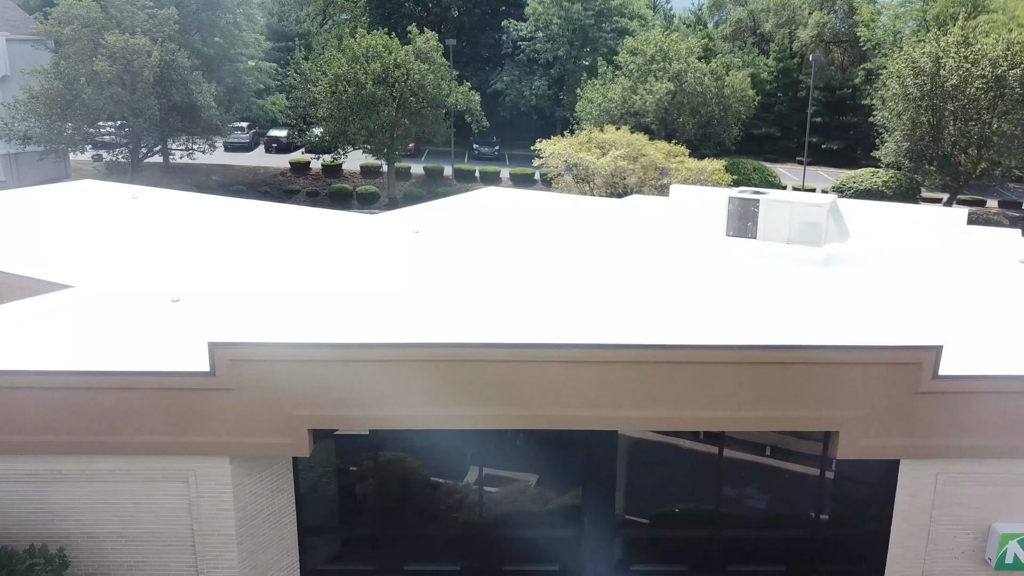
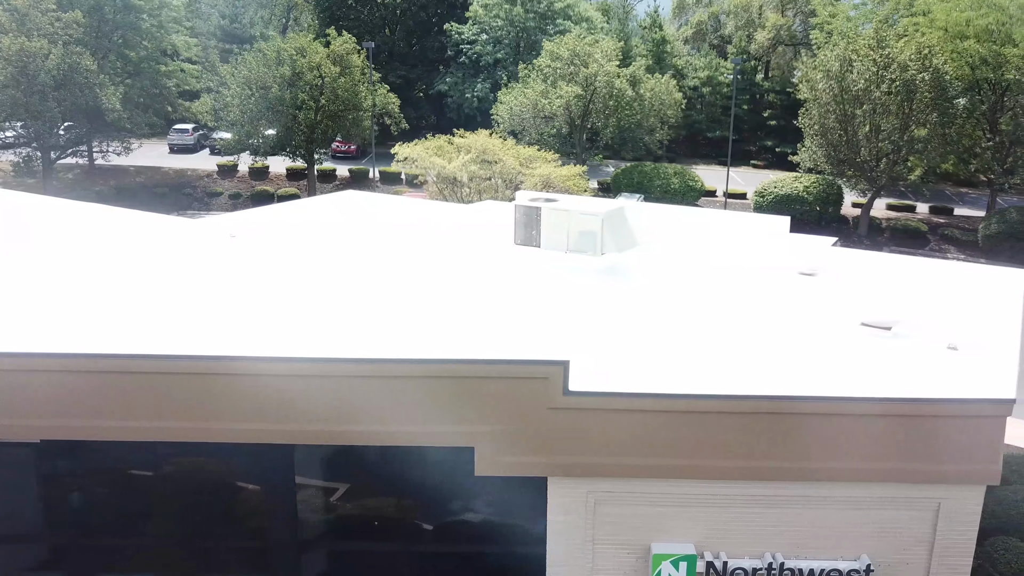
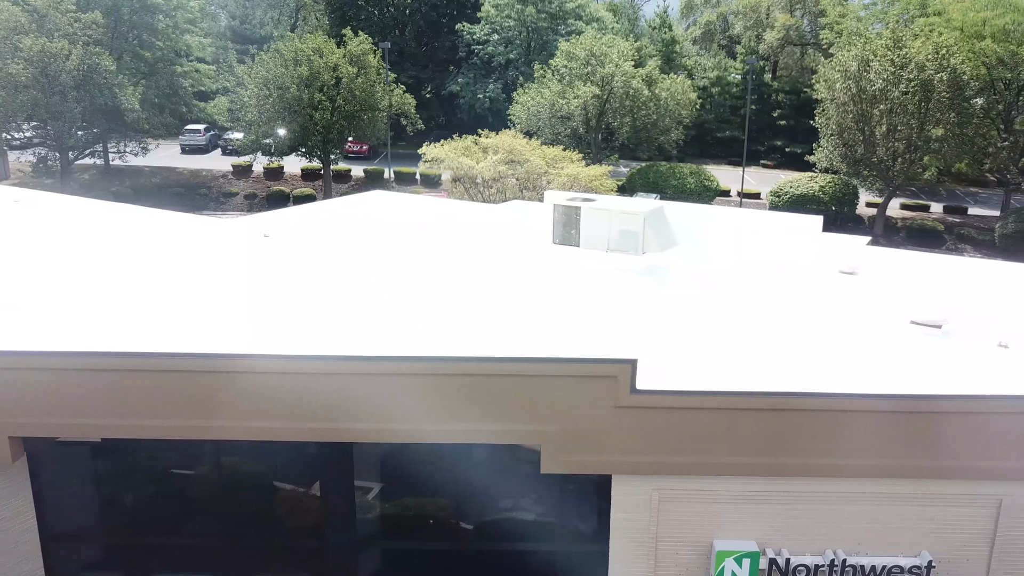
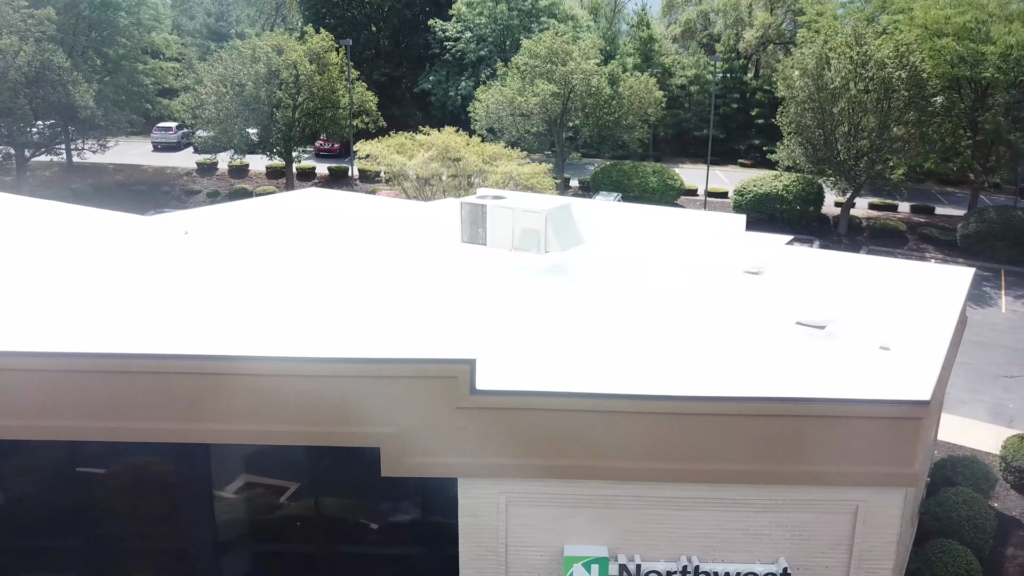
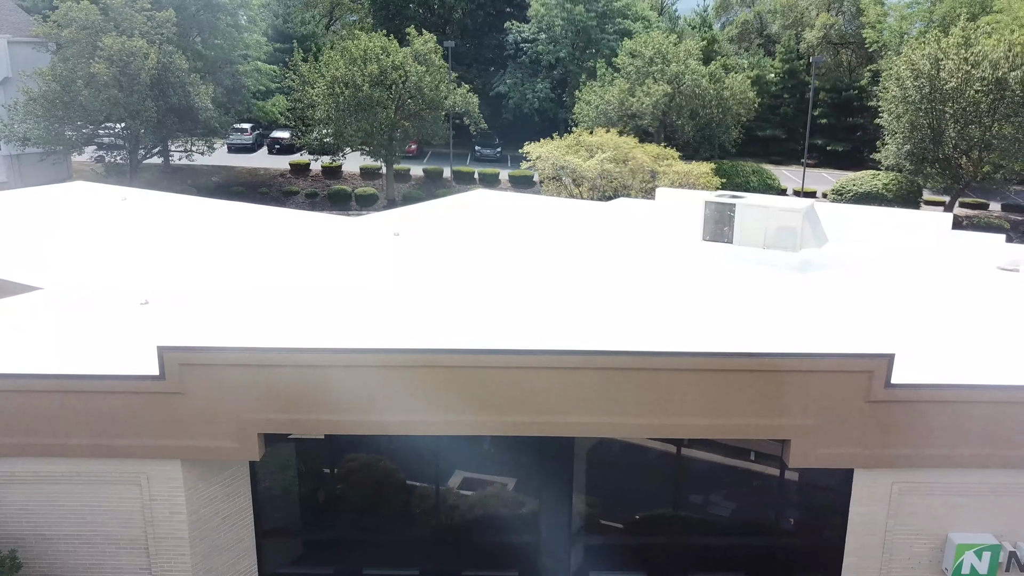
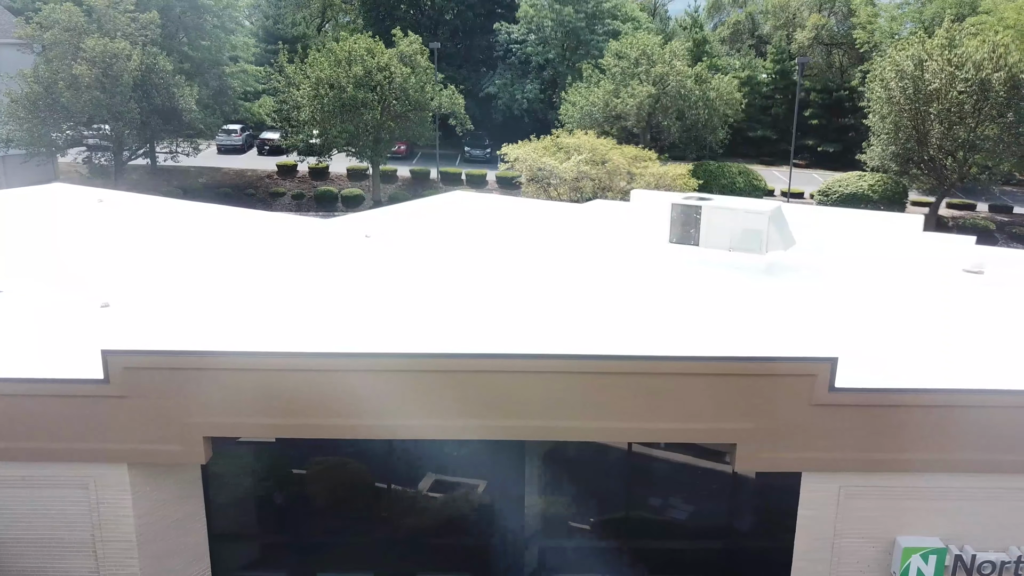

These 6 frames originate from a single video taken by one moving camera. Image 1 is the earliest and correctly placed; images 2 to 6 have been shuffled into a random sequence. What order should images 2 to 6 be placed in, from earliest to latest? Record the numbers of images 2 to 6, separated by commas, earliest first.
5, 6, 3, 2, 4
